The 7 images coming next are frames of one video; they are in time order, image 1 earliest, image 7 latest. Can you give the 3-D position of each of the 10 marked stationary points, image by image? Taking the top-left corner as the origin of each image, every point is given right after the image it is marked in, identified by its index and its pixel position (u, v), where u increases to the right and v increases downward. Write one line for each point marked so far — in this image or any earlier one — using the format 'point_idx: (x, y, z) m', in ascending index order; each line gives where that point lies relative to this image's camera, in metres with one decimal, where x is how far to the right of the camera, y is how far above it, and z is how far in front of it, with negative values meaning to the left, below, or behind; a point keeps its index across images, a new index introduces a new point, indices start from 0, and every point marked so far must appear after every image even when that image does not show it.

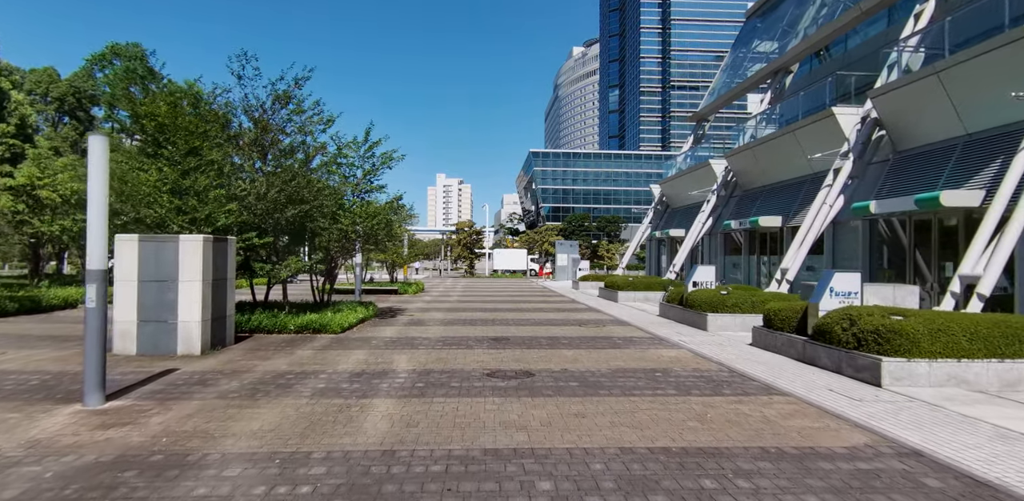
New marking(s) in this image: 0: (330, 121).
0: (-5.9, +4.2, +15.0) m
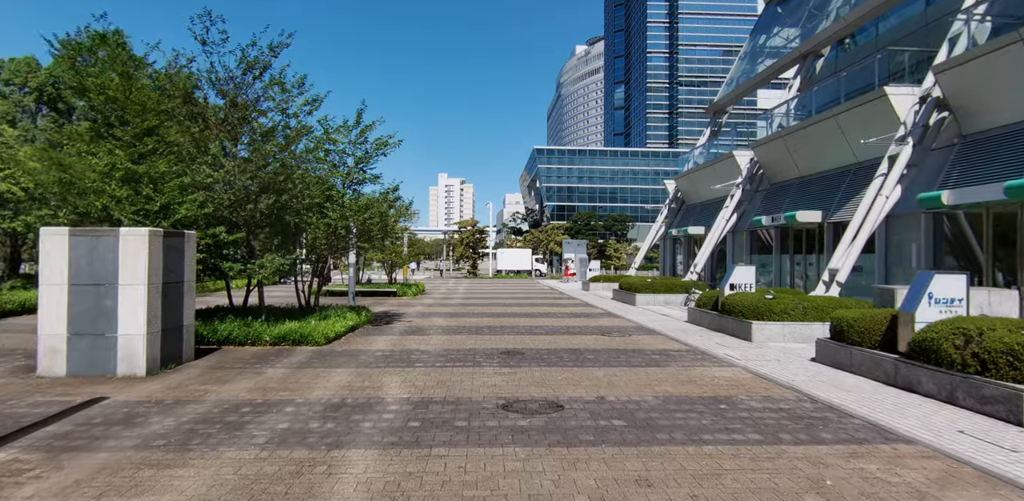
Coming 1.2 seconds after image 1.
0: (-5.6, +4.2, +13.2) m
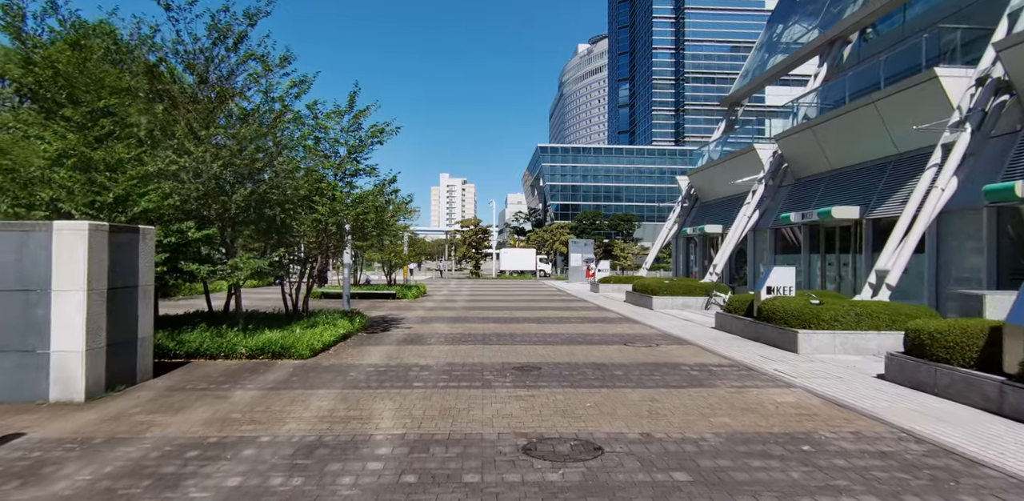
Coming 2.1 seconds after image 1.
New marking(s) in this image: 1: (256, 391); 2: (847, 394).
0: (-5.3, +4.3, +11.9) m
1: (-3.8, -2.1, +6.9) m
2: (+5.1, -2.2, +7.0) m
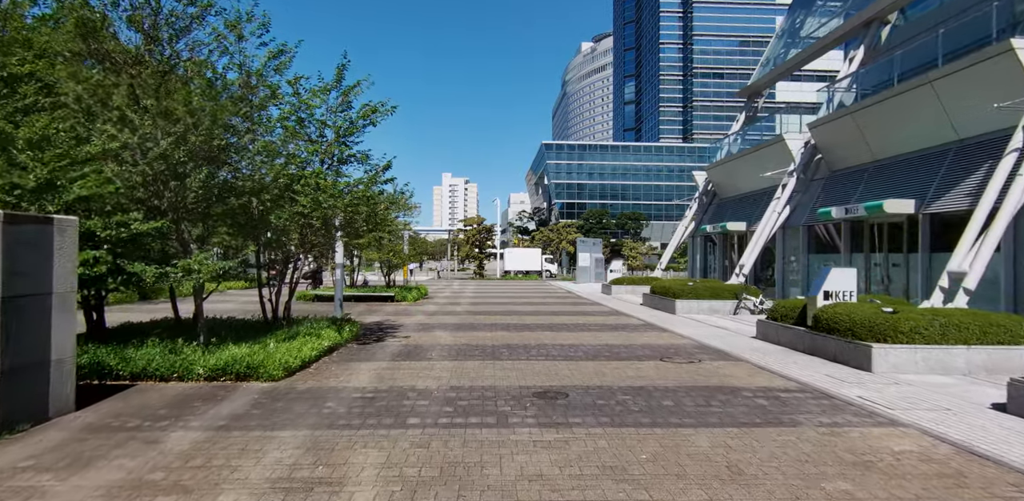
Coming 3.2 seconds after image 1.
0: (-5.0, +4.3, +10.2) m
1: (-3.5, -2.1, +5.3) m
2: (+5.4, -2.1, +5.4) m
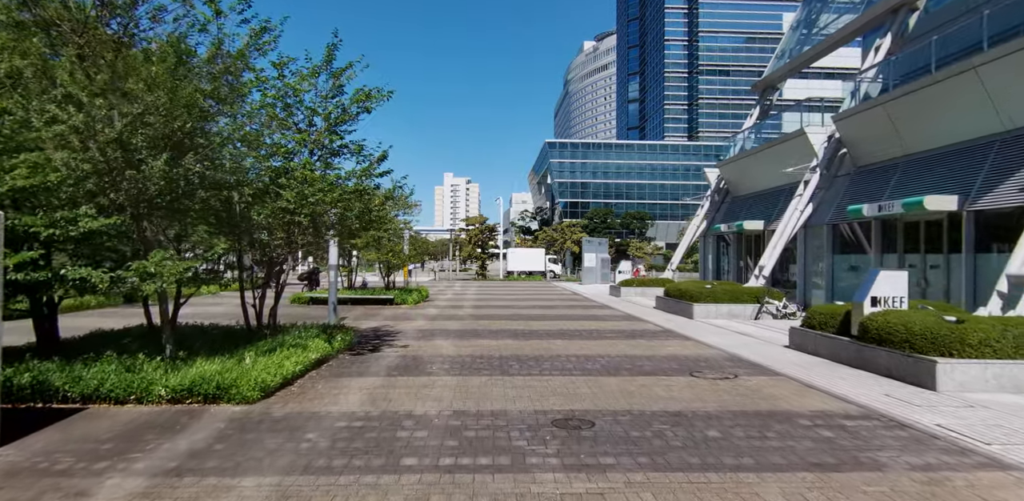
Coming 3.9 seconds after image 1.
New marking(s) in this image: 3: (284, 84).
0: (-4.8, +4.3, +9.2) m
1: (-3.4, -2.1, +4.2) m
2: (+5.5, -2.2, +4.3) m
3: (-4.6, +3.4, +9.5) m
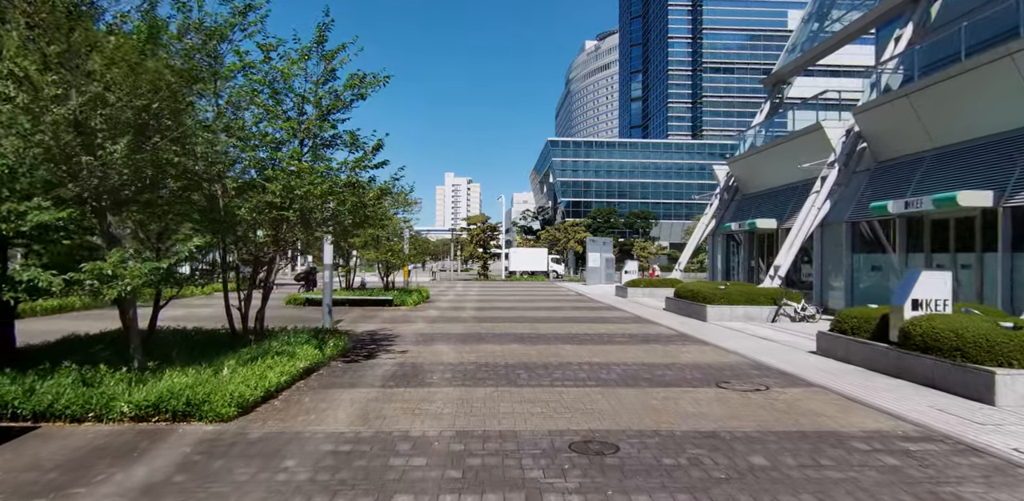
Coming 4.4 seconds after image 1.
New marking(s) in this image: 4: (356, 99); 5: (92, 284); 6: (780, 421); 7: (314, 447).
0: (-4.7, +4.3, +8.5) m
1: (-3.2, -2.0, +3.5) m
2: (+5.7, -2.1, +3.5) m
3: (-4.5, +3.4, +8.7) m
4: (-3.0, +2.9, +9.0) m
5: (-4.9, -0.4, +5.6) m
6: (+3.3, -2.1, +5.8) m
7: (-2.0, -2.0, +4.8) m
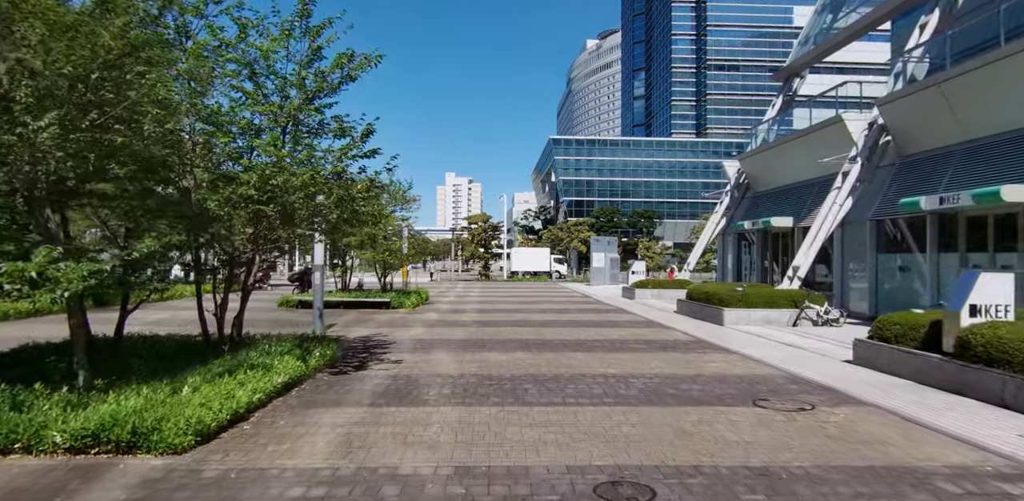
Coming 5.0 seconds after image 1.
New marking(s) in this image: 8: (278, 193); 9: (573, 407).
0: (-4.6, +4.3, +7.6) m
1: (-3.1, -2.0, +2.6) m
2: (+5.8, -2.1, +2.6) m
3: (-4.4, +3.4, +7.8) m
4: (-2.9, +2.9, +8.1) m
5: (-4.8, -0.4, +4.7) m
6: (+3.4, -2.1, +4.9) m
7: (-2.0, -2.0, +3.9) m
8: (-3.6, +0.9, +7.4) m
9: (+0.8, -2.1, +6.2) m
